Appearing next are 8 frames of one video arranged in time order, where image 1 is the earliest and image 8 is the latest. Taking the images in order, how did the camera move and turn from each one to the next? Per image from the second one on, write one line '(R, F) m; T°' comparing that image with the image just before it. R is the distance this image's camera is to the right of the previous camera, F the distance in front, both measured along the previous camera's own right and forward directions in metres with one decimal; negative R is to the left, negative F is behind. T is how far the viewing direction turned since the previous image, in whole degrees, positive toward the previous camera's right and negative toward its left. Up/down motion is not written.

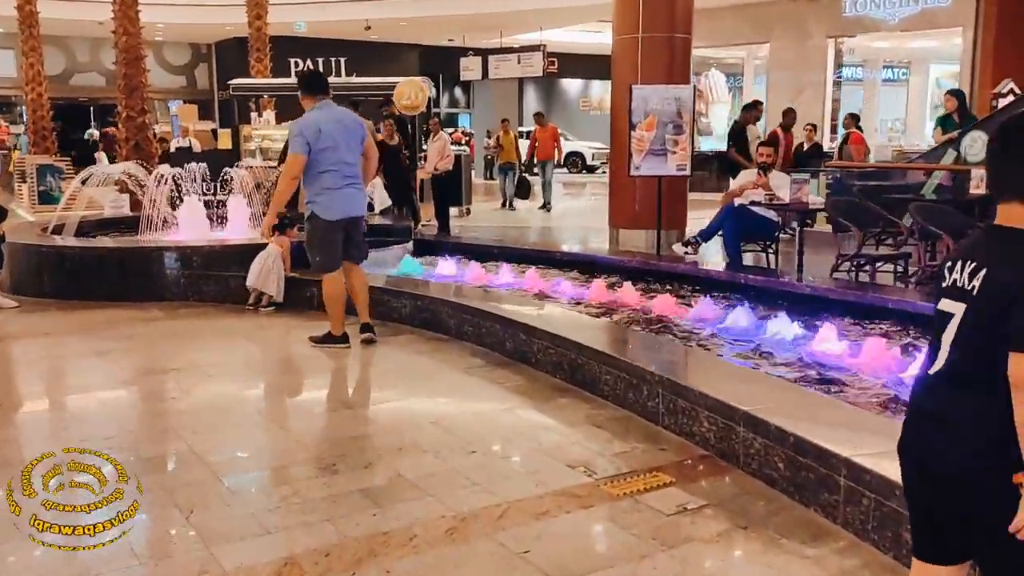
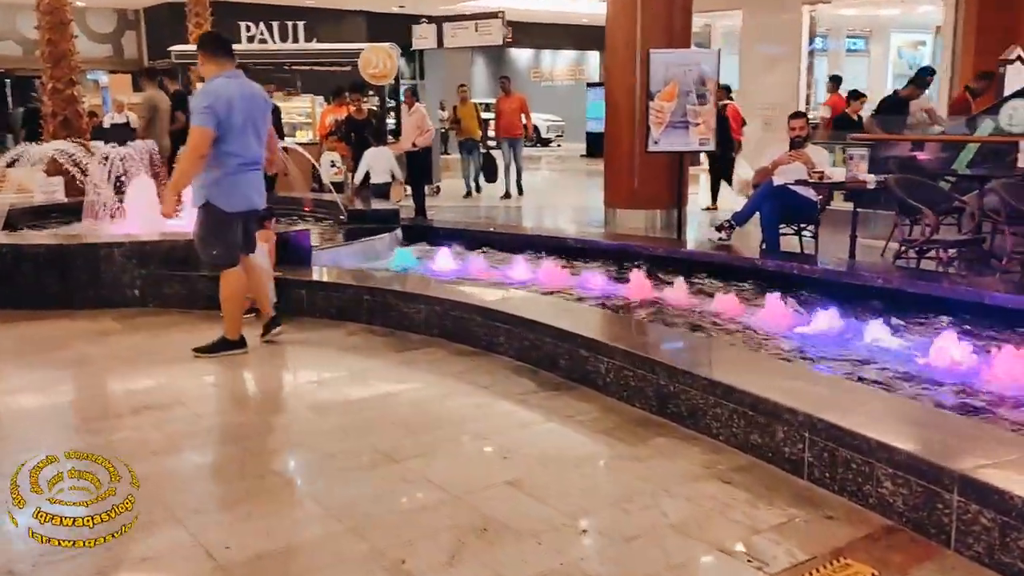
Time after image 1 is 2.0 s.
(-0.6, +0.9) m; +4°
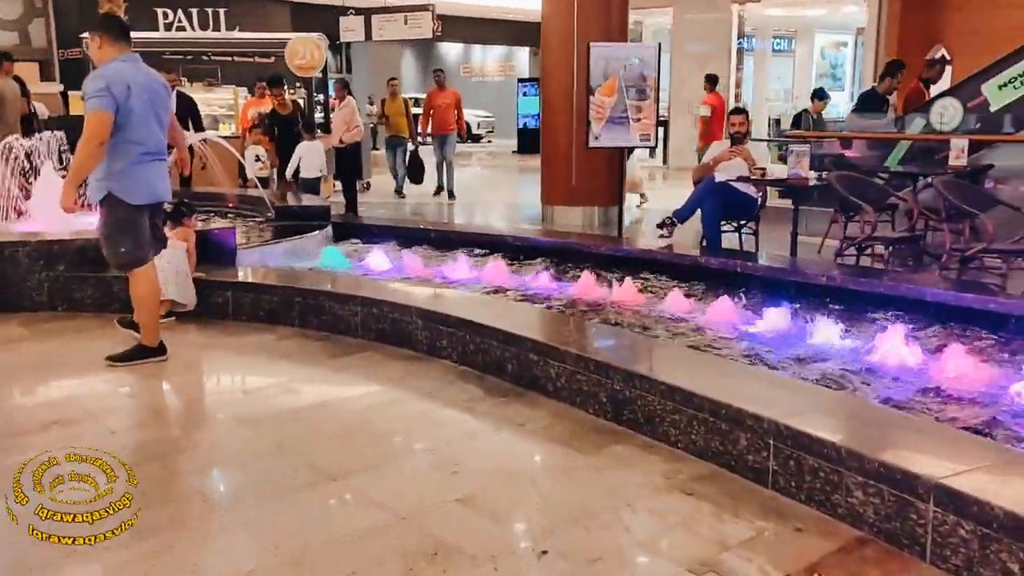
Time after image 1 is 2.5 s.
(-0.1, +0.2) m; +5°
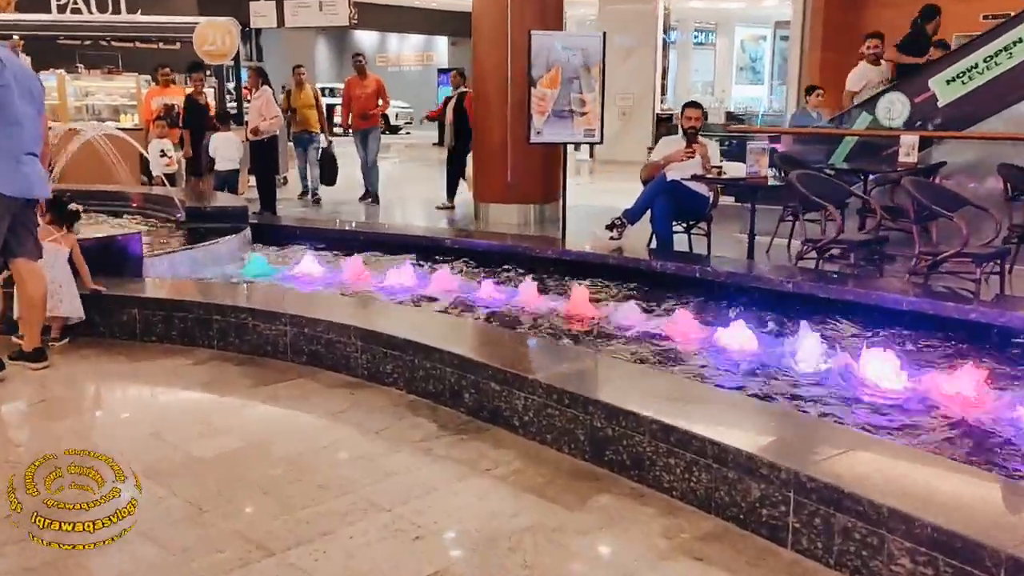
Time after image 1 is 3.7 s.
(-0.2, +0.5) m; +6°
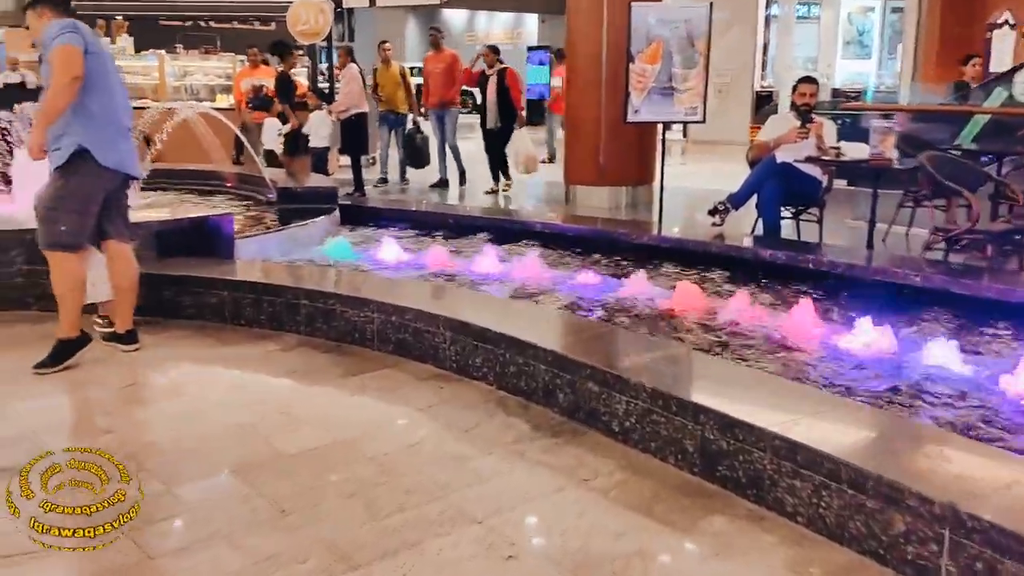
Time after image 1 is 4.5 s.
(-0.1, +0.3) m; -6°
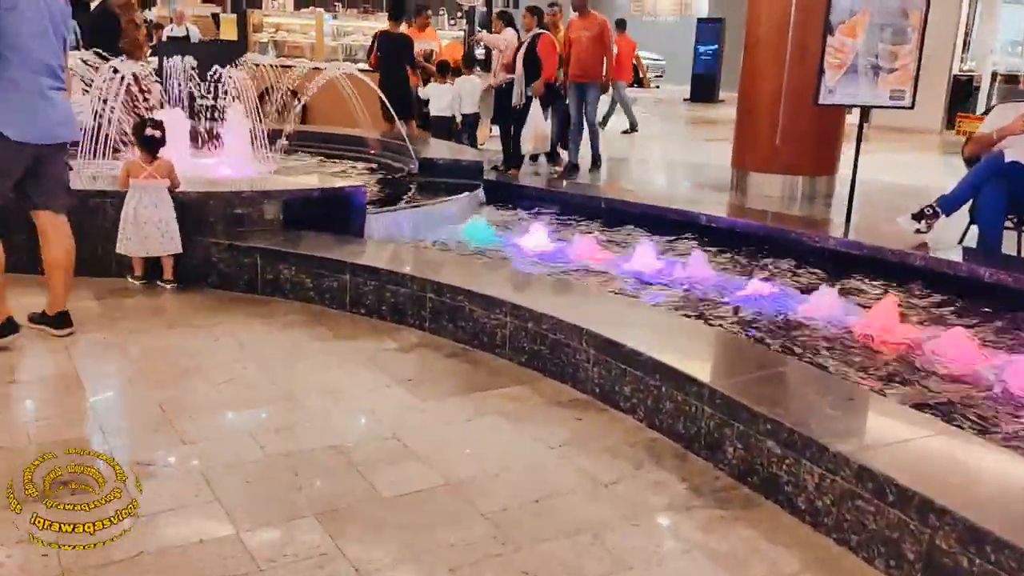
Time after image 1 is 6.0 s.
(-0.1, +0.7) m; -10°
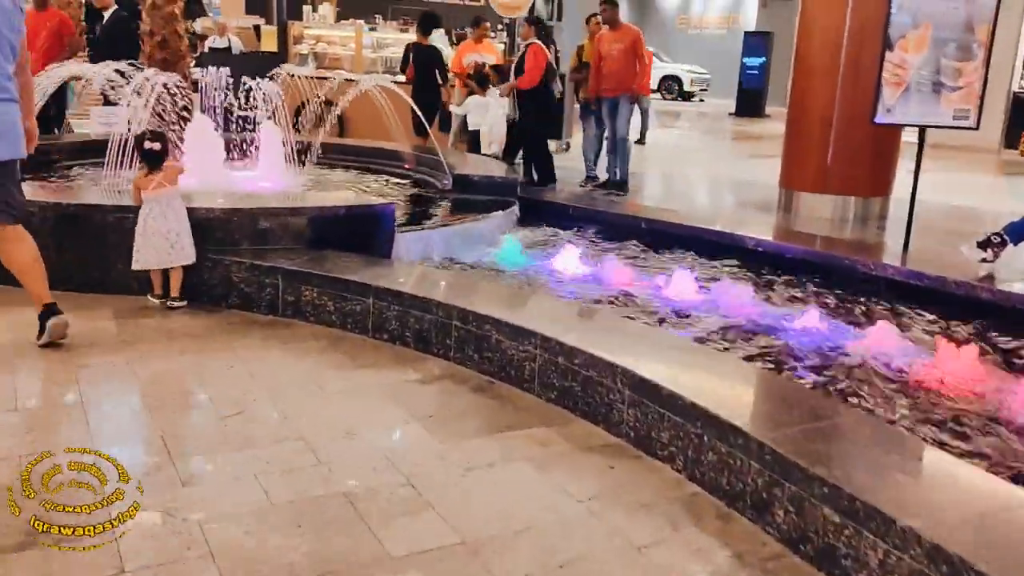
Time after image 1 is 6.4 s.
(0.0, +0.2) m; -3°
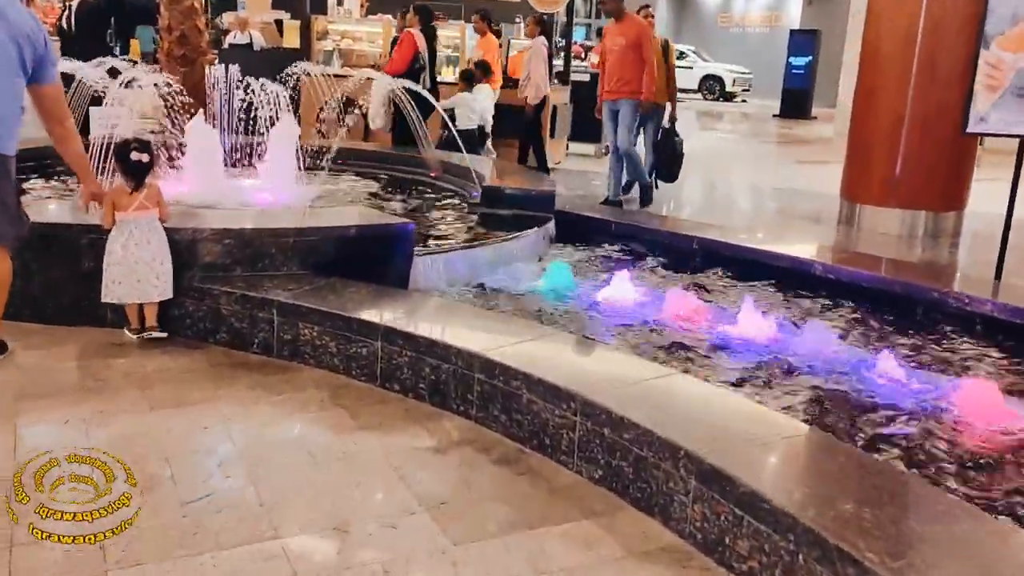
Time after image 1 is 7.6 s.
(0.0, +0.6) m; -2°
